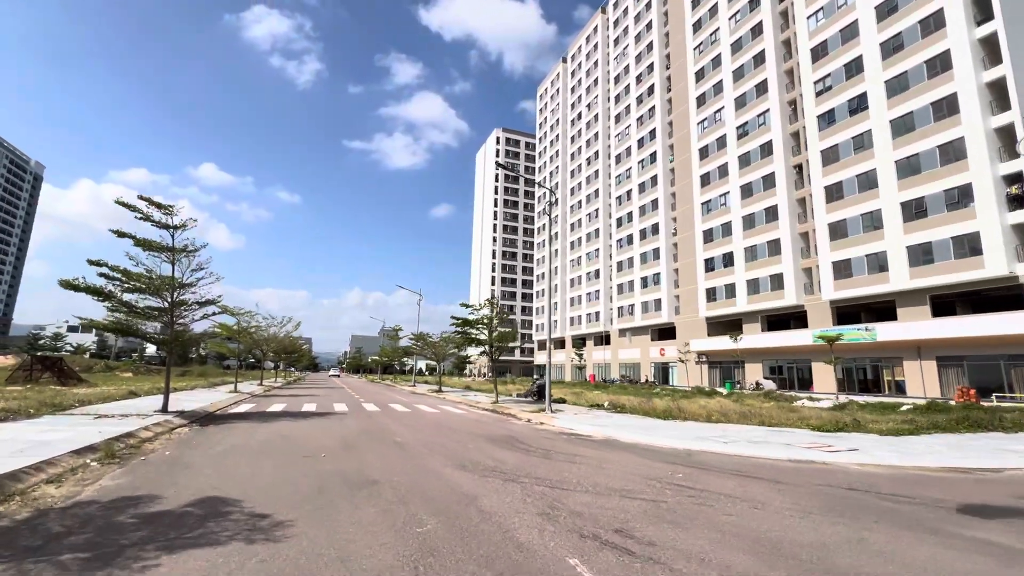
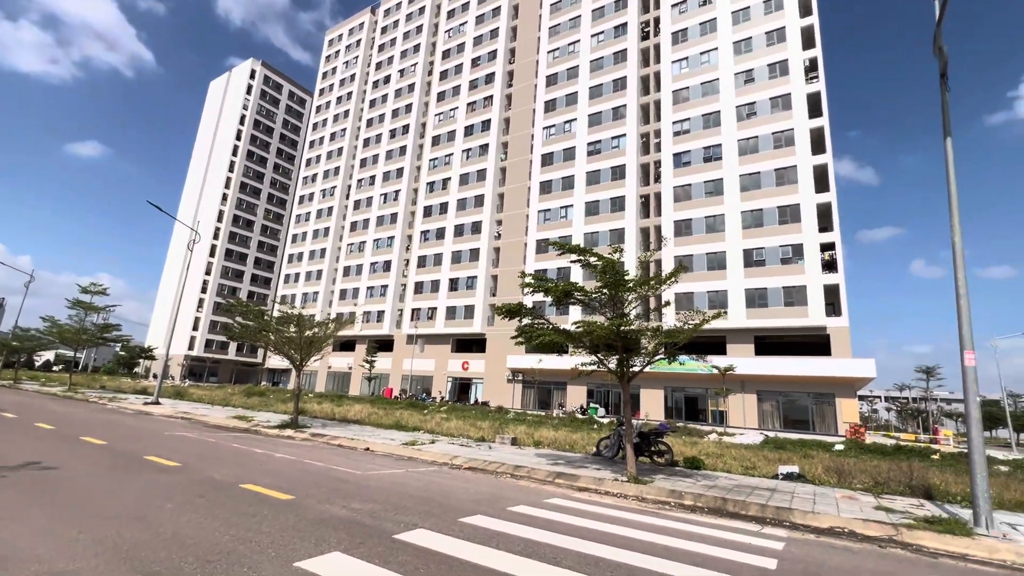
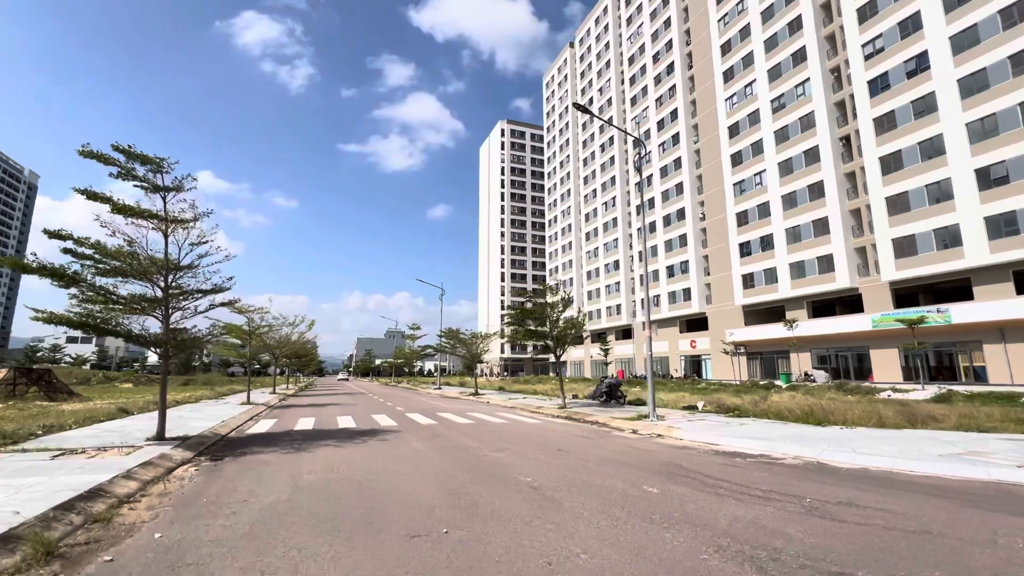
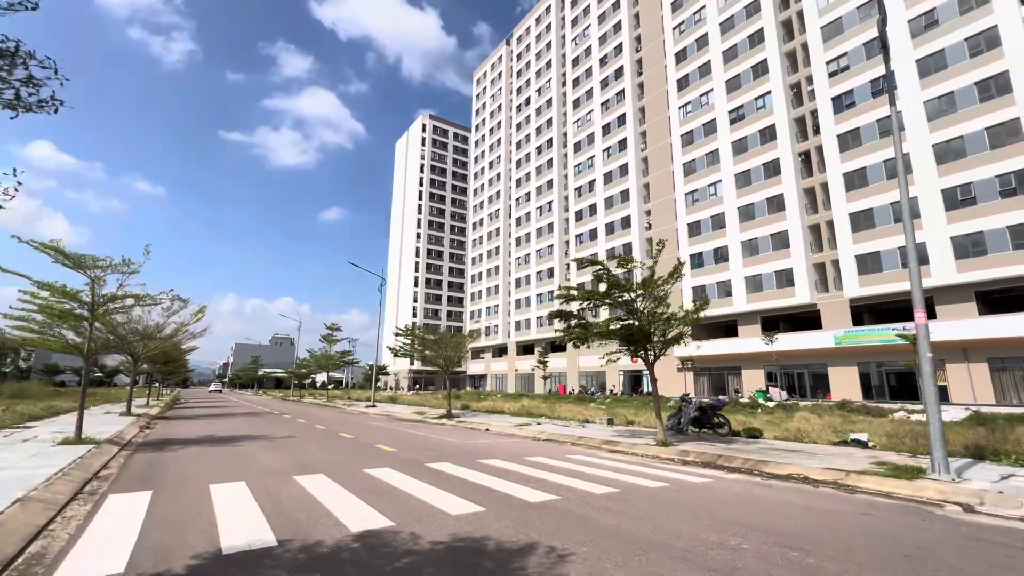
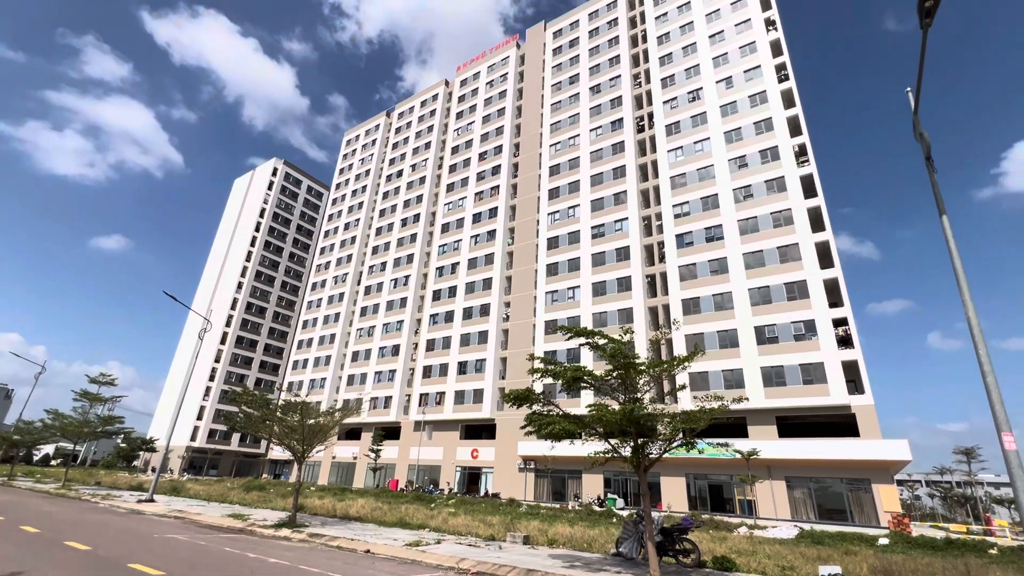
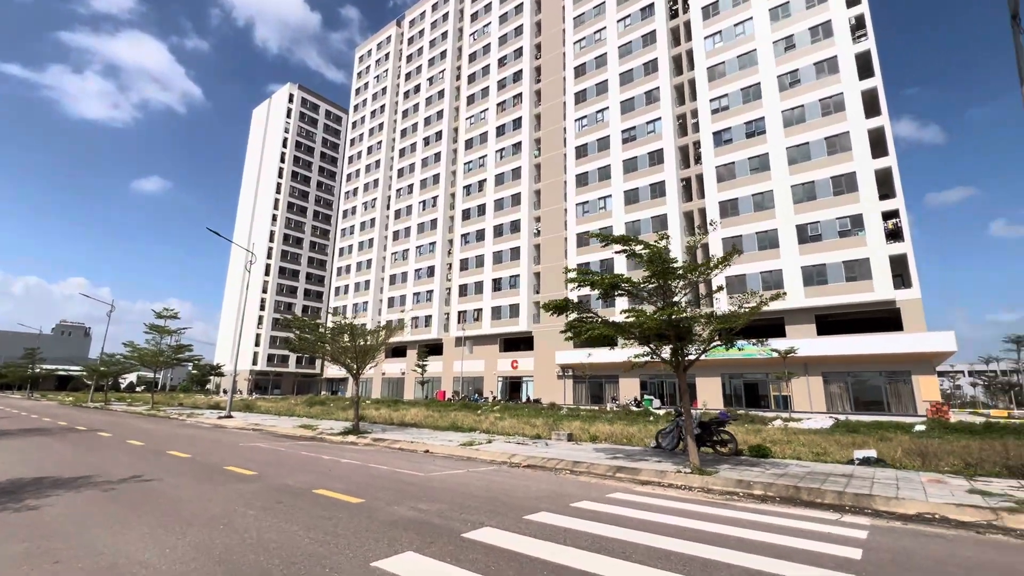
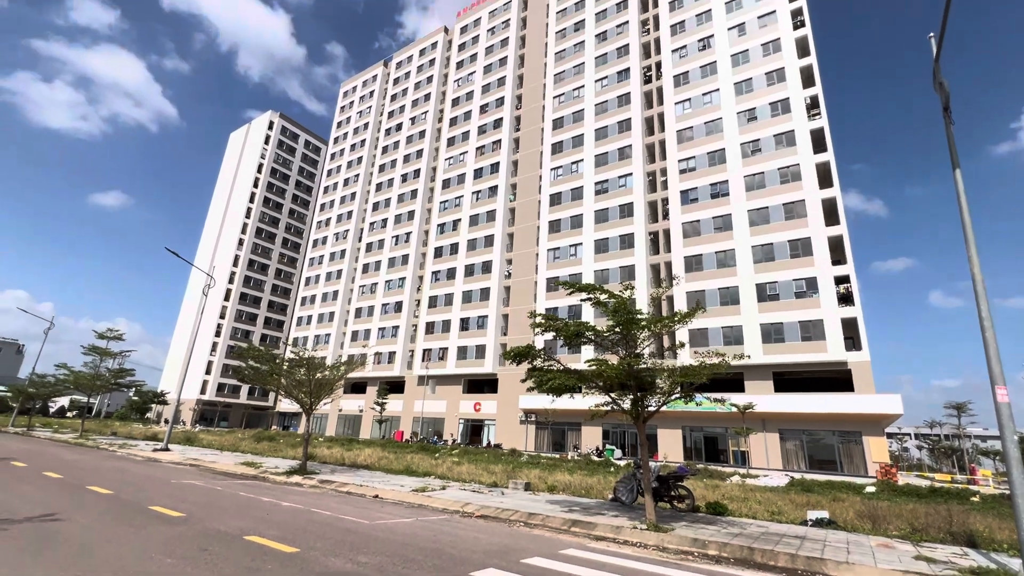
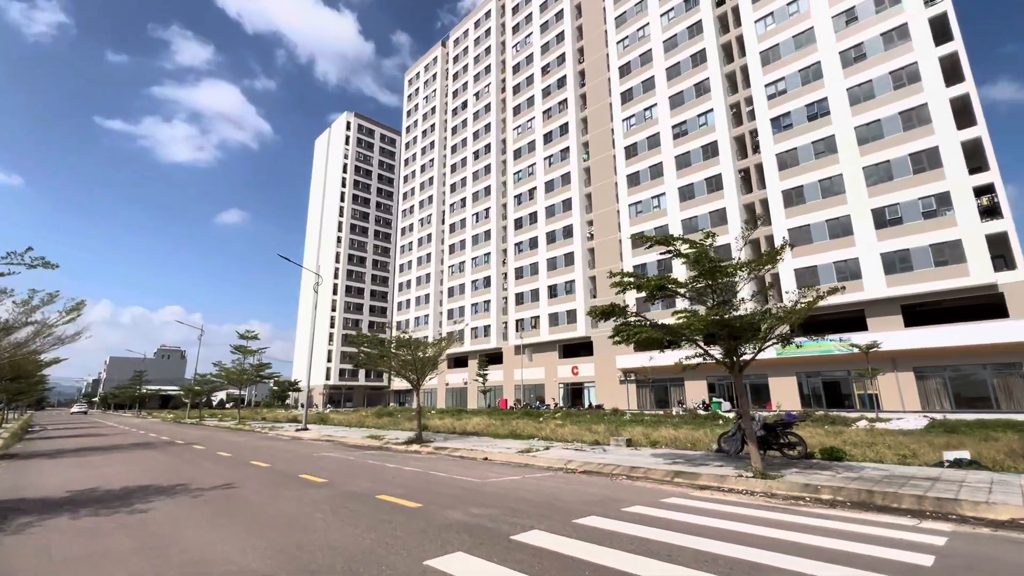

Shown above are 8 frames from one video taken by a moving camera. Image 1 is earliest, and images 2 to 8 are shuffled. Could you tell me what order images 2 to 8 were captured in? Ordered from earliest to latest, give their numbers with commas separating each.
3, 4, 8, 6, 2, 7, 5
